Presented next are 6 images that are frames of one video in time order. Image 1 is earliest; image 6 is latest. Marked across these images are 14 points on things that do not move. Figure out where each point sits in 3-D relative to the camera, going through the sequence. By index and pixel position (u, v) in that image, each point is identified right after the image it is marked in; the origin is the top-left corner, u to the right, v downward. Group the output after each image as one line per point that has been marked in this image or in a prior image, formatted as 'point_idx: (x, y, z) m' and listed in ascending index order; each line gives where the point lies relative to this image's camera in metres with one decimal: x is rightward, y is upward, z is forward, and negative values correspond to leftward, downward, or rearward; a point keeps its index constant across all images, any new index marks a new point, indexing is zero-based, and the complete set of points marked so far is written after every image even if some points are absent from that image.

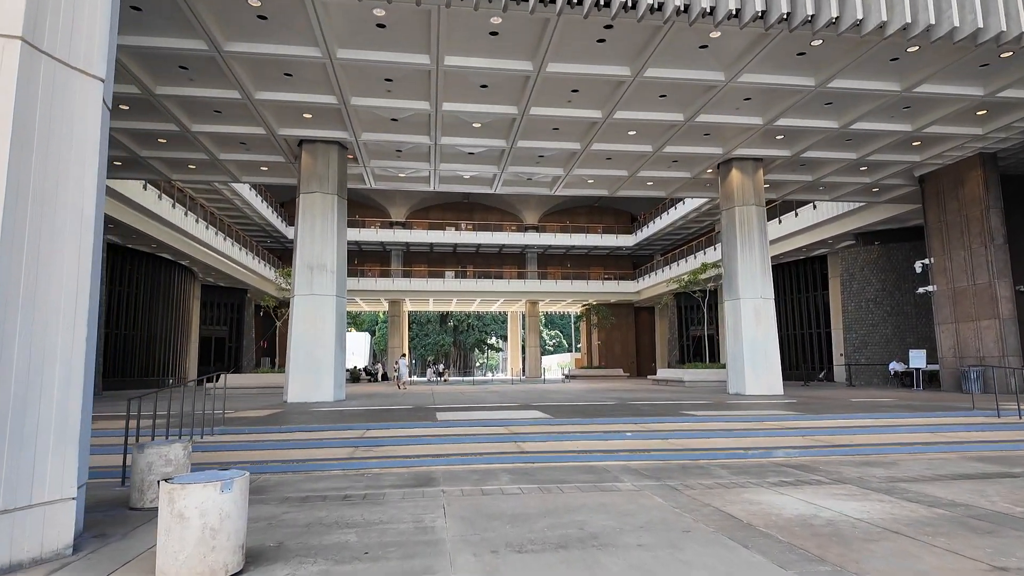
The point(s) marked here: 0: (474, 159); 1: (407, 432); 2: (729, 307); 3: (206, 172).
0: (-1.2, +4.0, +17.8) m
1: (-1.6, -2.2, +8.5) m
2: (+6.8, -0.6, +17.8) m
3: (-10.1, +3.8, +18.8) m
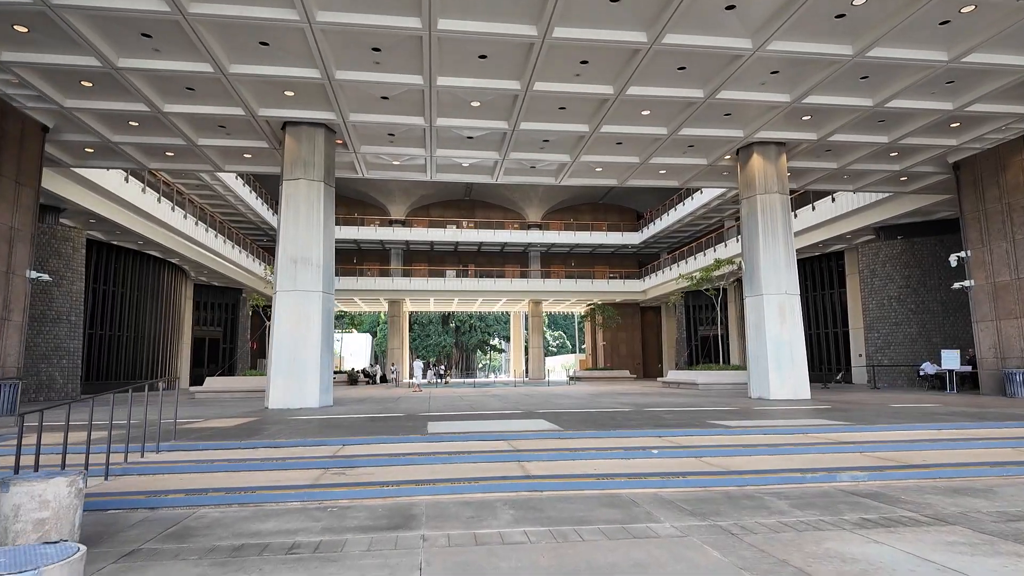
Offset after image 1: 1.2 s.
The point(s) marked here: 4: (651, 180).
0: (-1.1, +4.2, +16.4) m
1: (-1.5, -2.0, +7.2) m
2: (+6.9, -0.4, +16.4) m
3: (-10.0, +3.9, +17.5) m
4: (+4.7, +3.7, +19.3) m
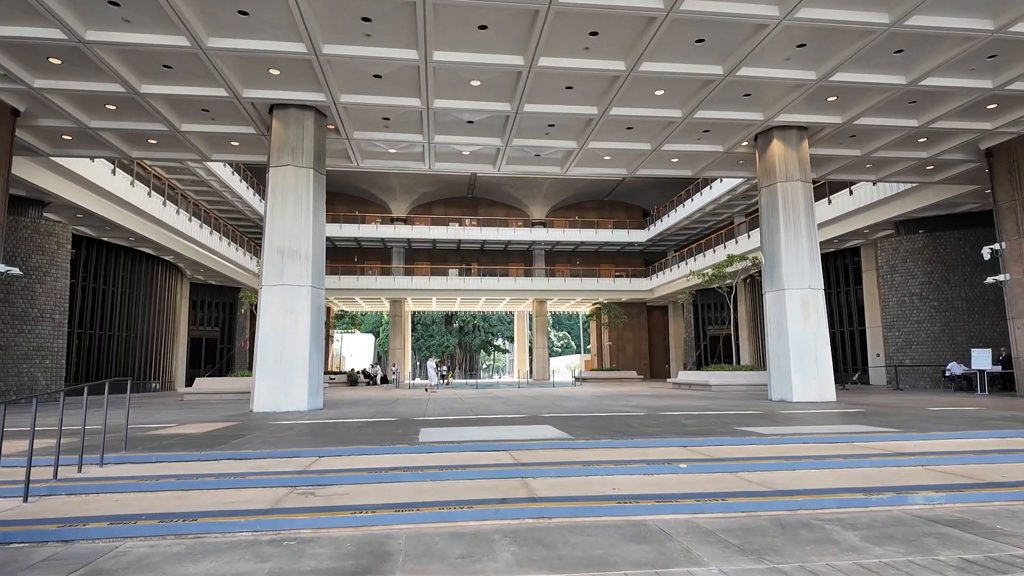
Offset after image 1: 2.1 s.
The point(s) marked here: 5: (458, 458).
0: (-1.1, +4.3, +15.4) m
1: (-1.5, -1.9, +6.2) m
2: (+7.0, -0.3, +15.3) m
3: (-9.9, +4.0, +16.6) m
4: (+4.8, +3.8, +18.2) m
5: (-0.6, -1.9, +6.3) m
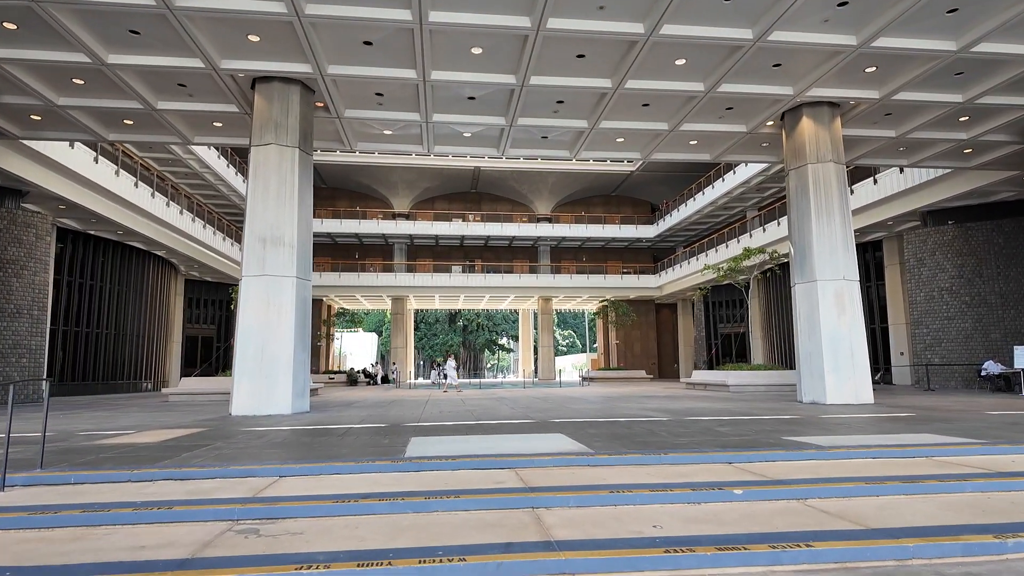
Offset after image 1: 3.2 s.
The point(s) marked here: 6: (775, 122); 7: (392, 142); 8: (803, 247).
0: (-0.9, +4.5, +14.2) m
1: (-1.4, -1.7, +4.9) m
2: (+7.1, -0.1, +14.0) m
3: (-9.8, +4.2, +15.4) m
4: (+5.0, +4.0, +16.9) m
5: (-0.5, -1.7, +5.0) m
6: (+7.0, +4.4, +15.1) m
7: (-3.4, +4.1, +16.2) m
8: (+7.1, +1.0, +14.0) m
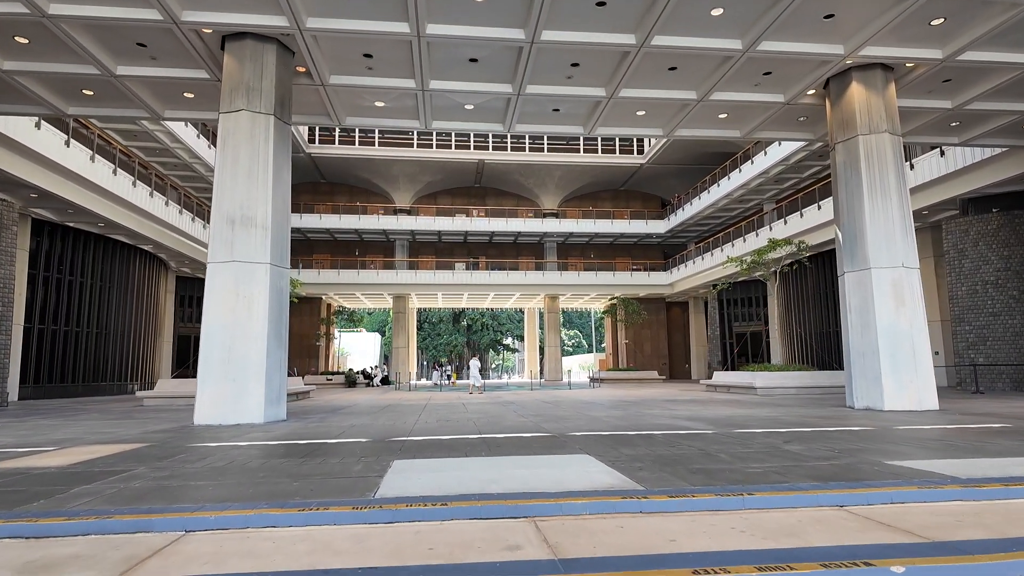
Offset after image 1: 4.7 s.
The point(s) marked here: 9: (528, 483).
0: (-0.8, +4.7, +12.5) m
1: (-1.3, -1.5, +3.2) m
2: (+7.3, +0.2, +12.2) m
3: (-9.6, +4.4, +13.7) m
4: (+5.2, +4.3, +15.2) m
5: (-0.4, -1.5, +3.3) m
6: (+7.2, +4.7, +13.4) m
7: (-3.2, +4.3, +14.5) m
8: (+7.3, +1.2, +12.2) m
9: (+0.1, -1.5, +4.4) m
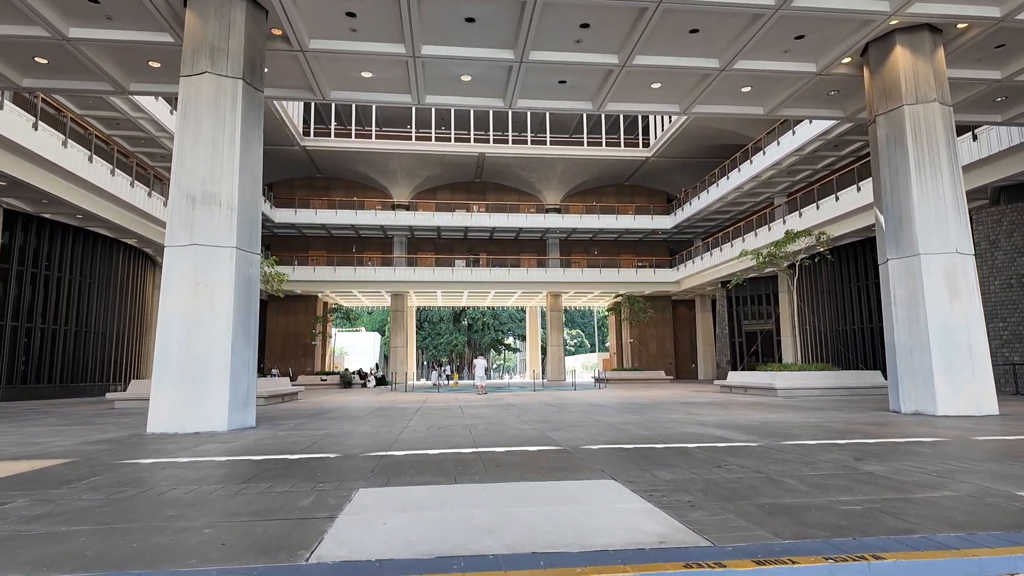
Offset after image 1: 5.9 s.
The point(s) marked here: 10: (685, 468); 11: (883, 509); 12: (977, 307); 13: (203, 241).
0: (-0.7, +4.9, +11.1) m
1: (-1.3, -1.3, +1.9) m
2: (+7.3, +0.4, +10.9) m
3: (-9.6, +4.6, +12.4) m
4: (+5.2, +4.5, +13.8) m
5: (-0.4, -1.3, +2.0) m
6: (+7.2, +4.9, +12.0) m
7: (-3.2, +4.5, +13.2) m
8: (+7.4, +1.4, +10.8) m
9: (+0.1, -1.3, +3.1) m
10: (+1.5, -1.6, +5.0) m
11: (+2.3, -1.4, +3.6) m
12: (+8.3, -0.4, +10.2) m
13: (-4.9, +0.7, +9.0) m
